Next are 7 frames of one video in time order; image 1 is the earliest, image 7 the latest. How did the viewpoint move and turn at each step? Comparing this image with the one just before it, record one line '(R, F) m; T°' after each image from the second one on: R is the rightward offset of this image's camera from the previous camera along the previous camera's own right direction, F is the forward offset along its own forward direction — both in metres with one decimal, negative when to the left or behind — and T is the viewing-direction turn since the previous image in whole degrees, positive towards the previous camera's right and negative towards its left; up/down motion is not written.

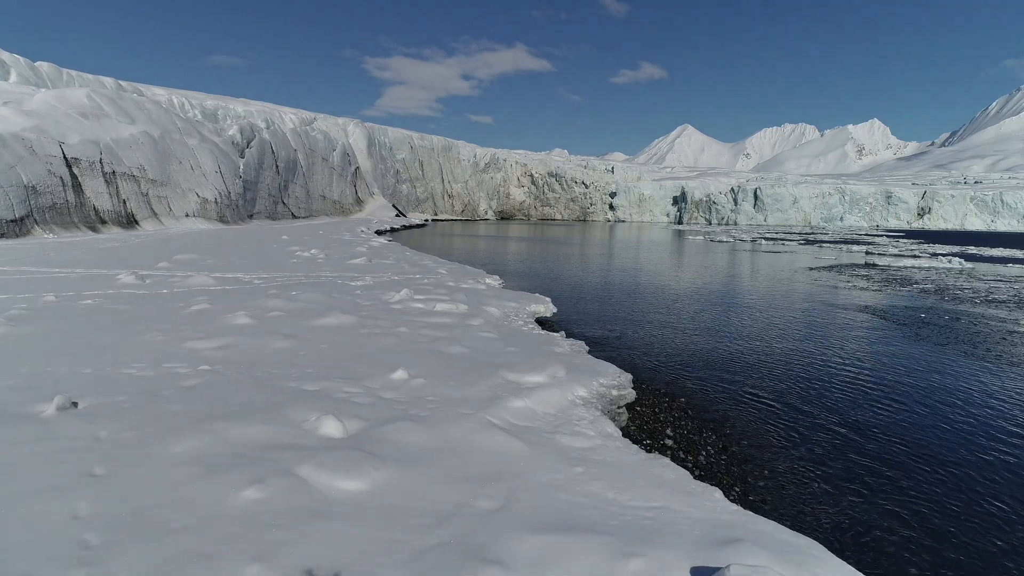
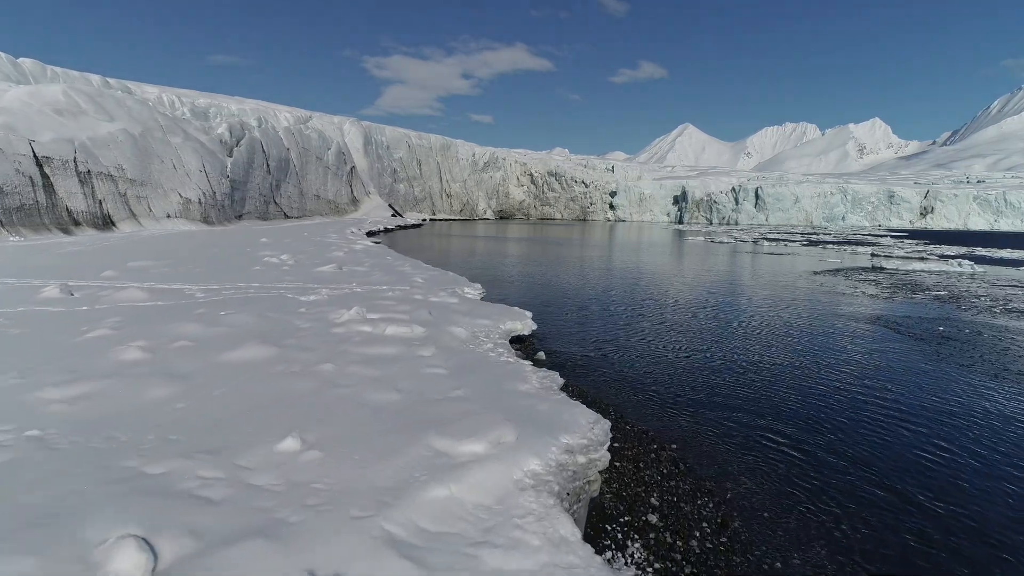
(+0.6, +1.4) m; 0°
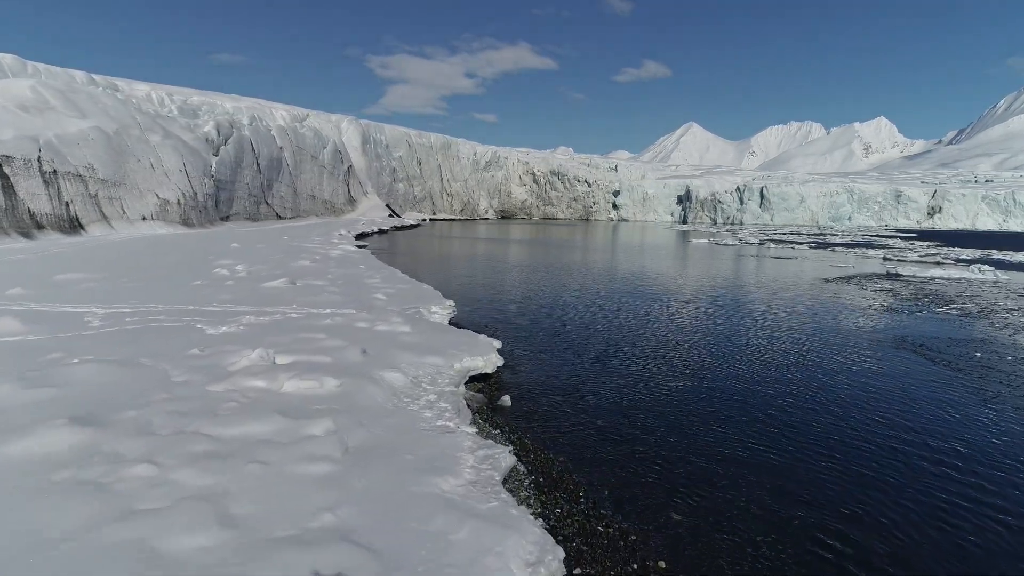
(+0.7, +1.9) m; 0°
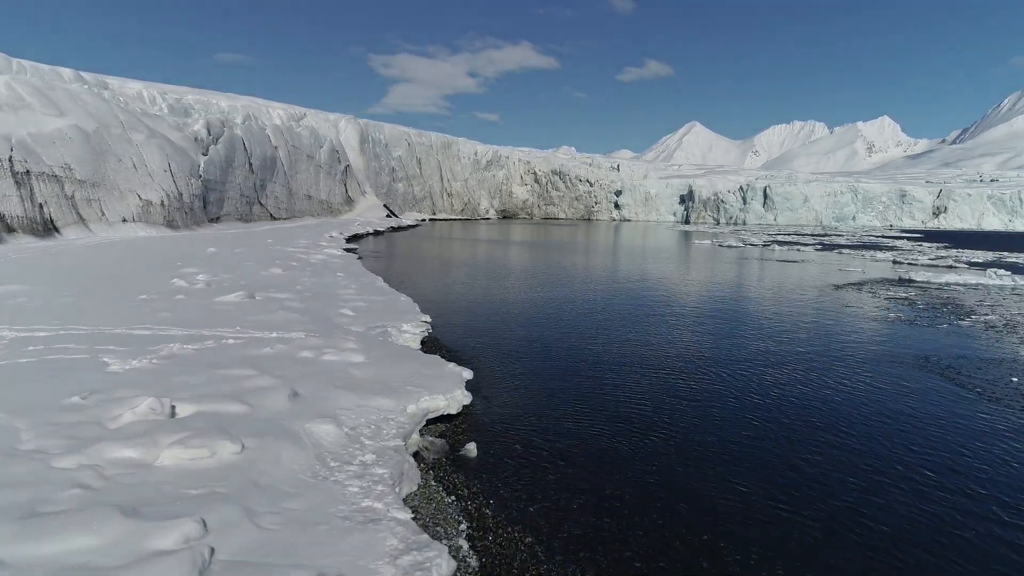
(+0.5, +1.4) m; 0°
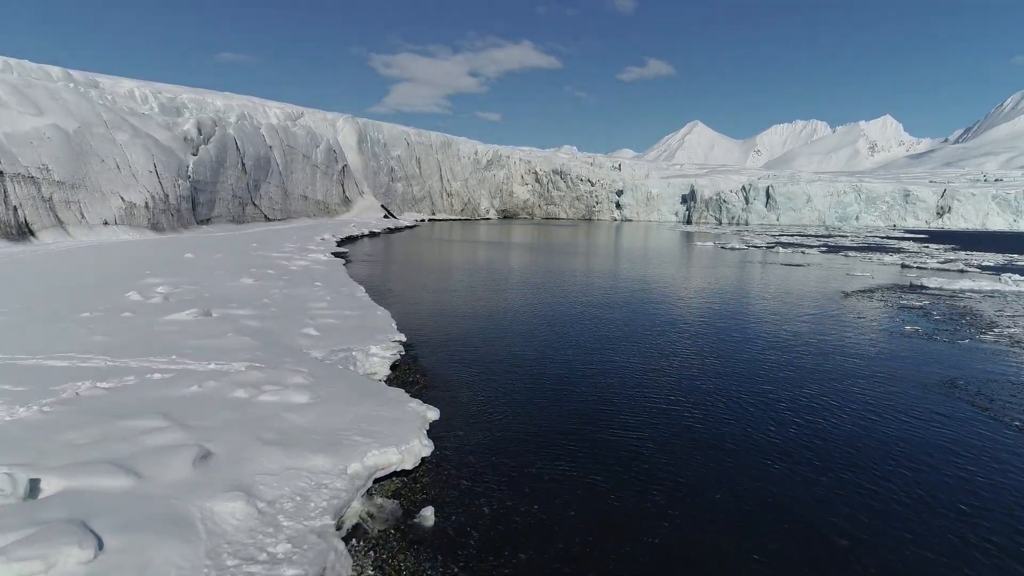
(+0.4, +1.2) m; 0°
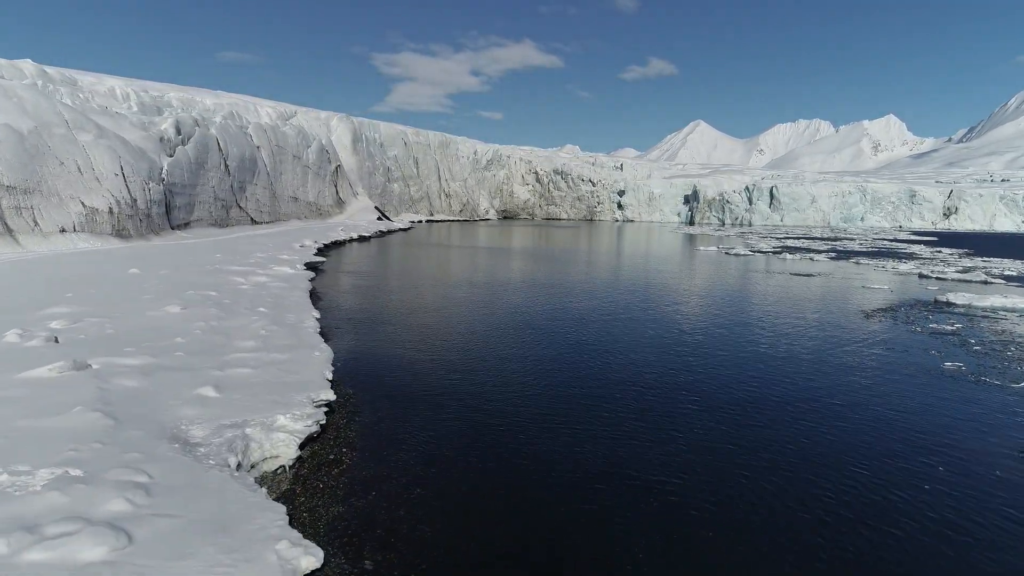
(+0.8, +2.5) m; 0°
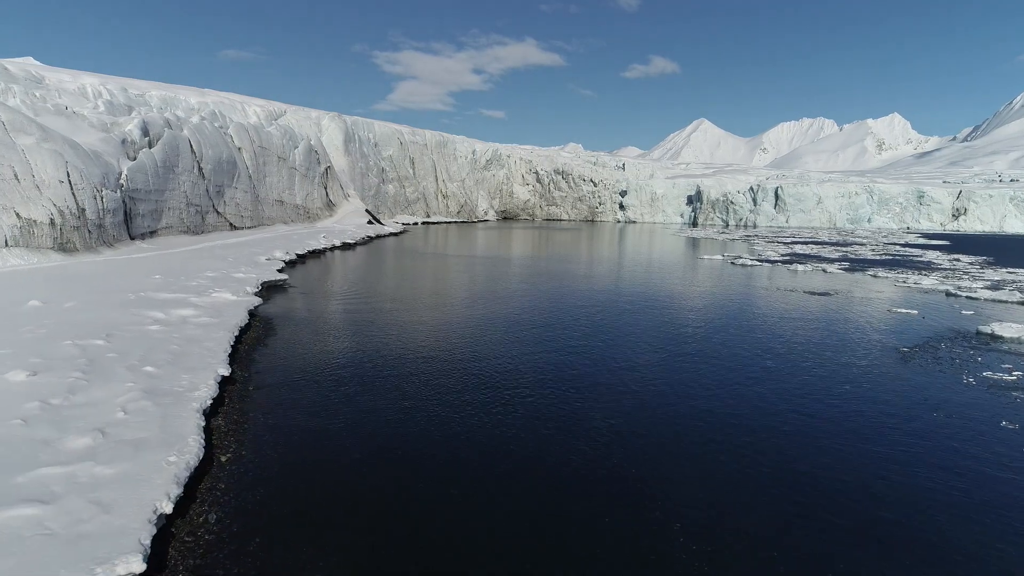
(+1.1, +3.4) m; 0°
